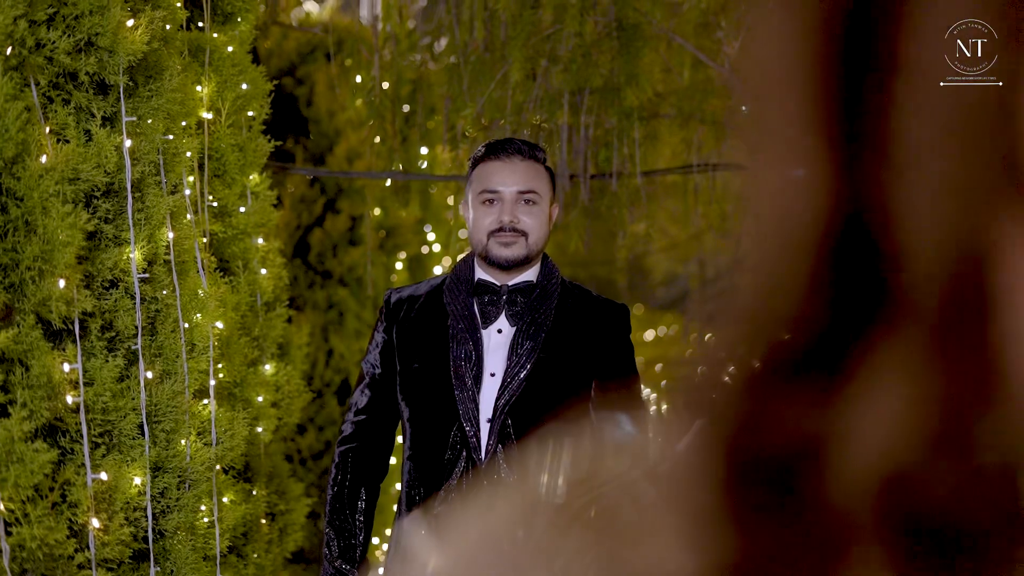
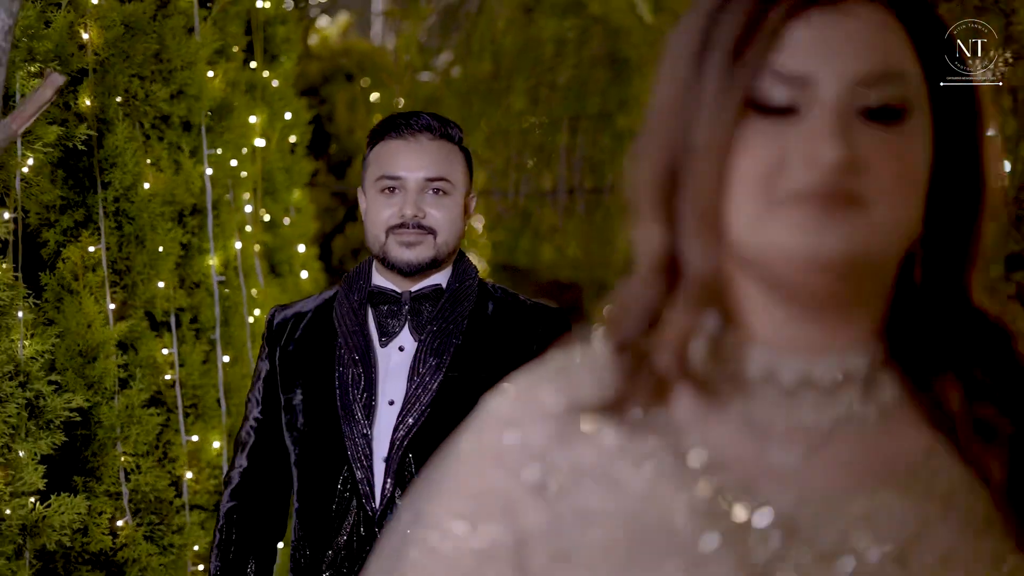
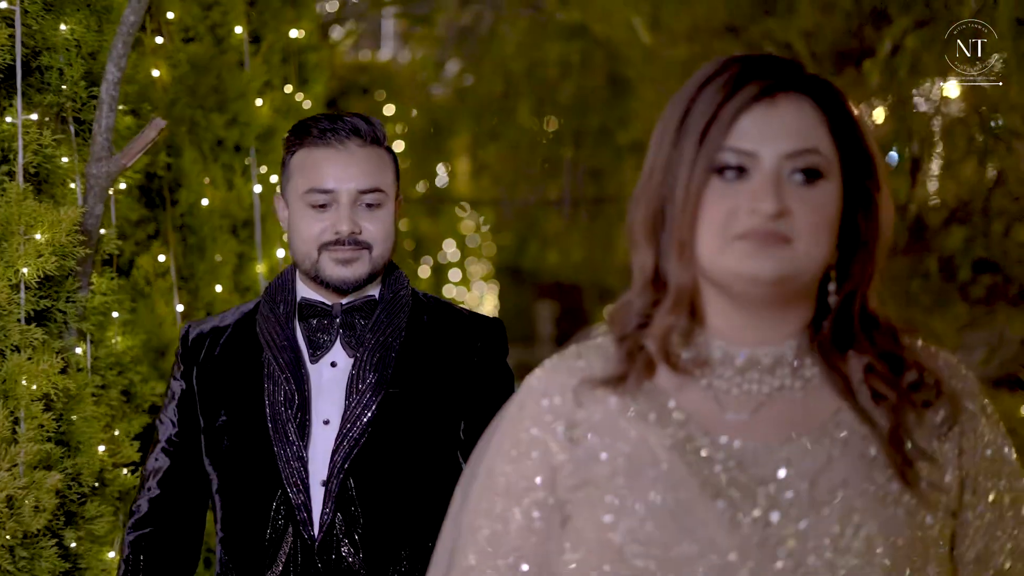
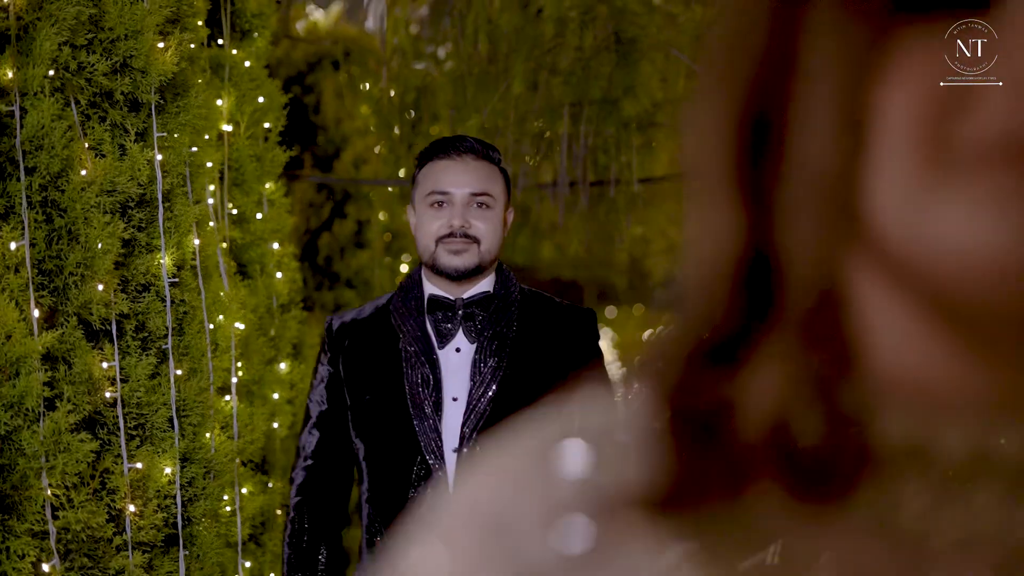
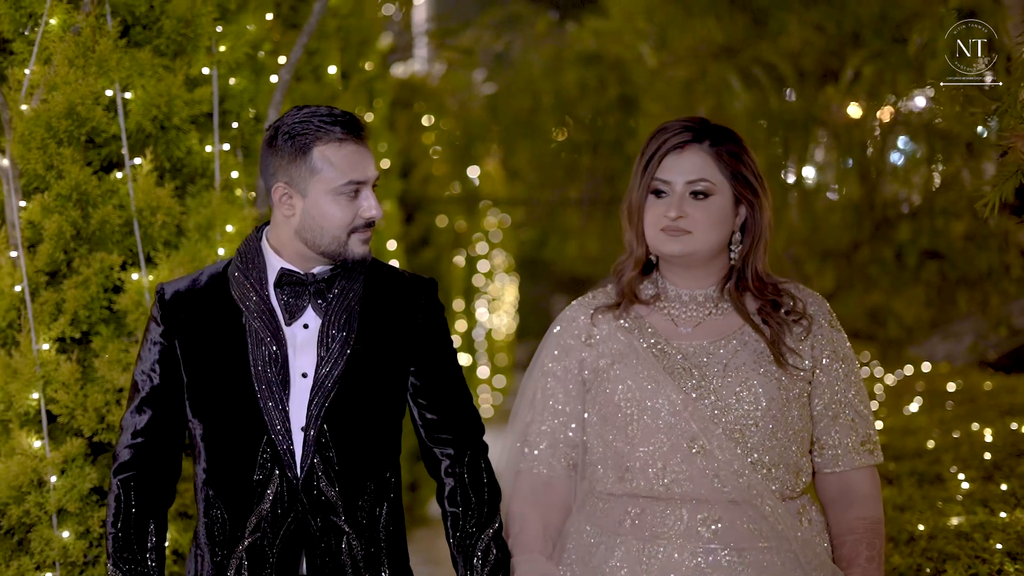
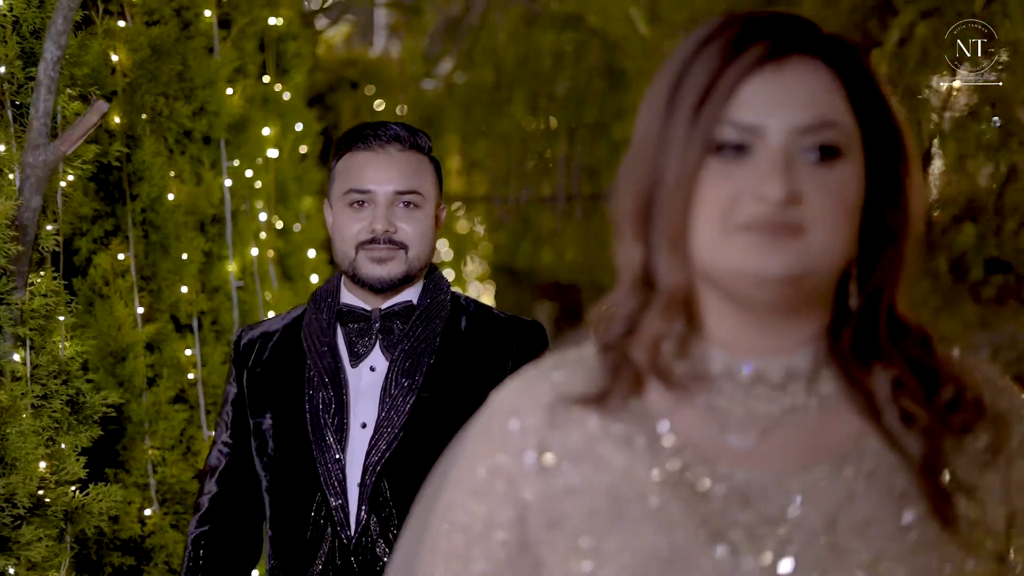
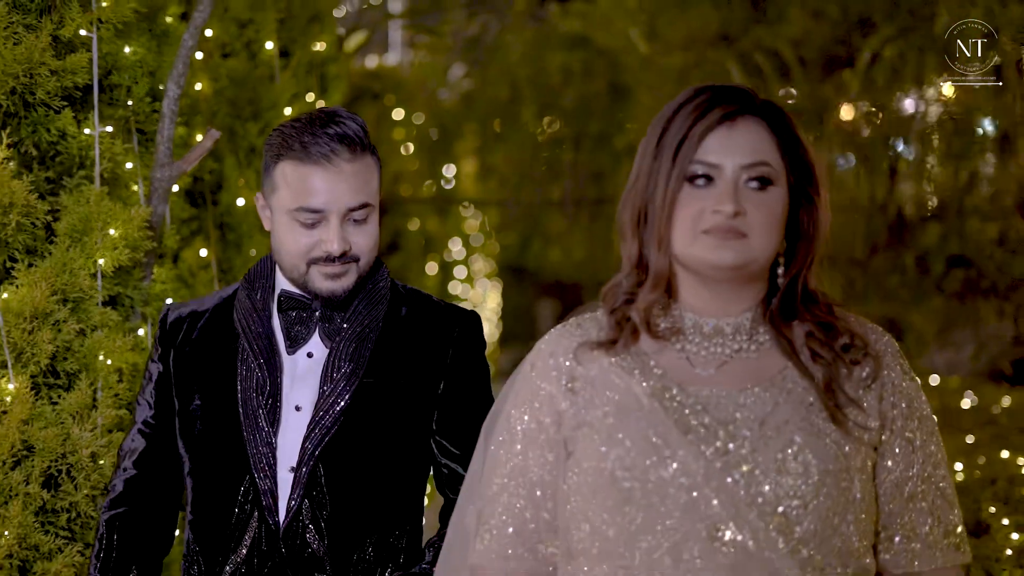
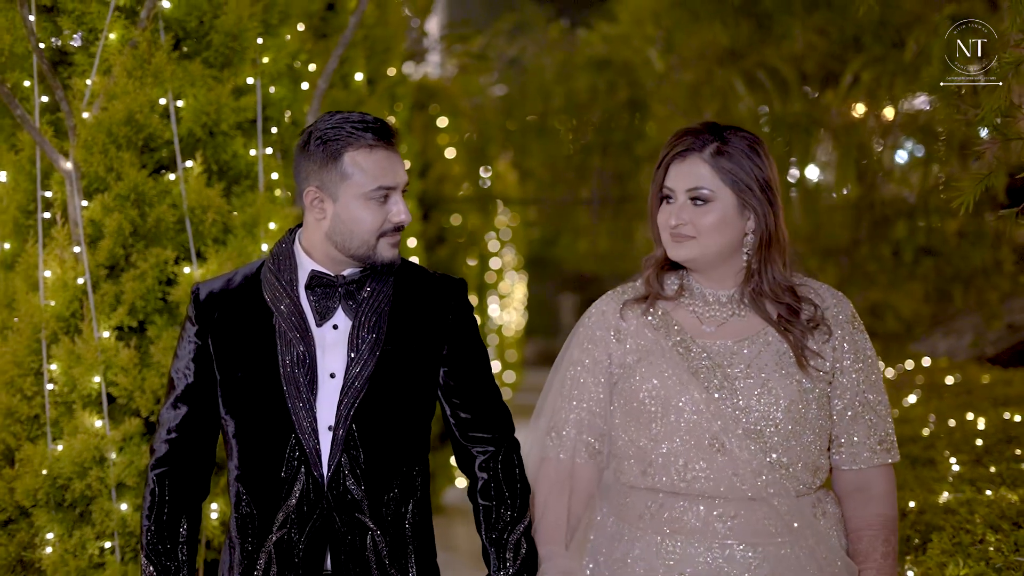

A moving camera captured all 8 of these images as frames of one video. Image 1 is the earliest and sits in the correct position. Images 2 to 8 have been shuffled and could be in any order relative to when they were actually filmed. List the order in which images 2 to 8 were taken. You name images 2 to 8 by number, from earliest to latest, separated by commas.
4, 2, 6, 3, 7, 5, 8
